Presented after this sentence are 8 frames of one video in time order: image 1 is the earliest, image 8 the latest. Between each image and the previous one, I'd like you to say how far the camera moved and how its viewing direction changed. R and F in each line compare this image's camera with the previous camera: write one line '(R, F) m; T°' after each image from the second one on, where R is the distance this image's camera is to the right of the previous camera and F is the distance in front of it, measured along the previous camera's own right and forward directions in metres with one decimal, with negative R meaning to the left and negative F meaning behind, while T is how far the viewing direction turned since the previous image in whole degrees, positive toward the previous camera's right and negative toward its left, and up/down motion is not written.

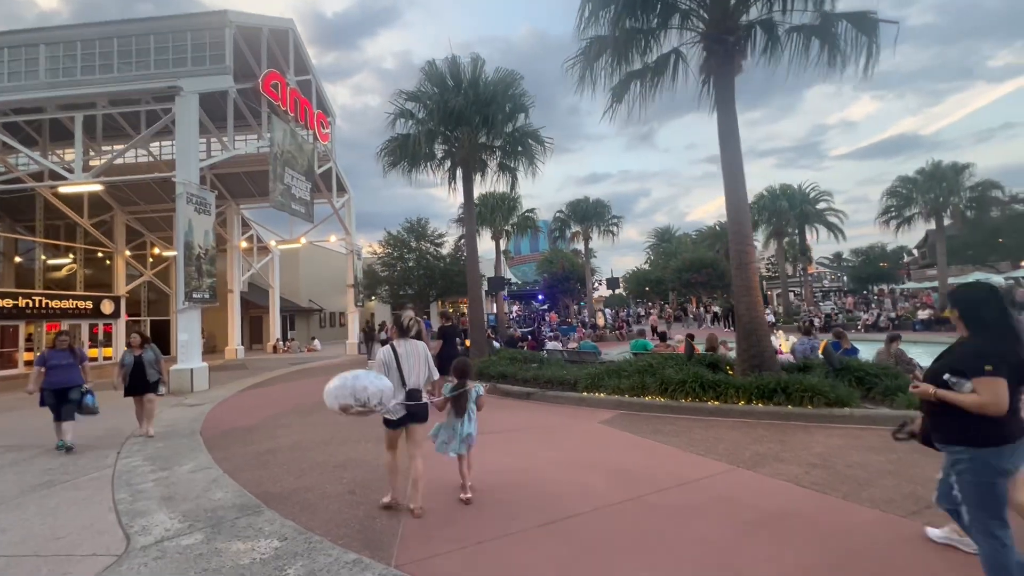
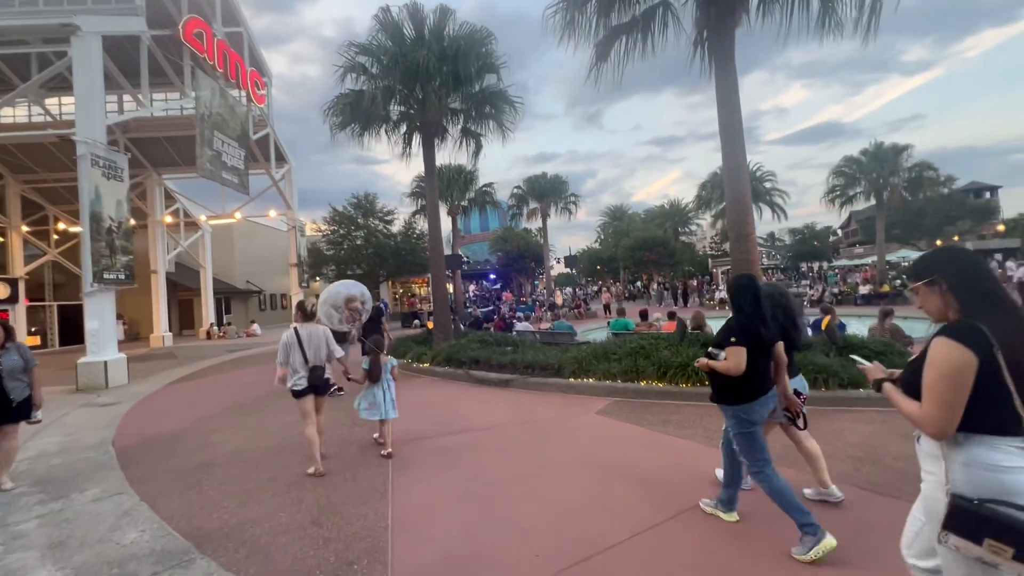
(-0.5, +1.1) m; +6°
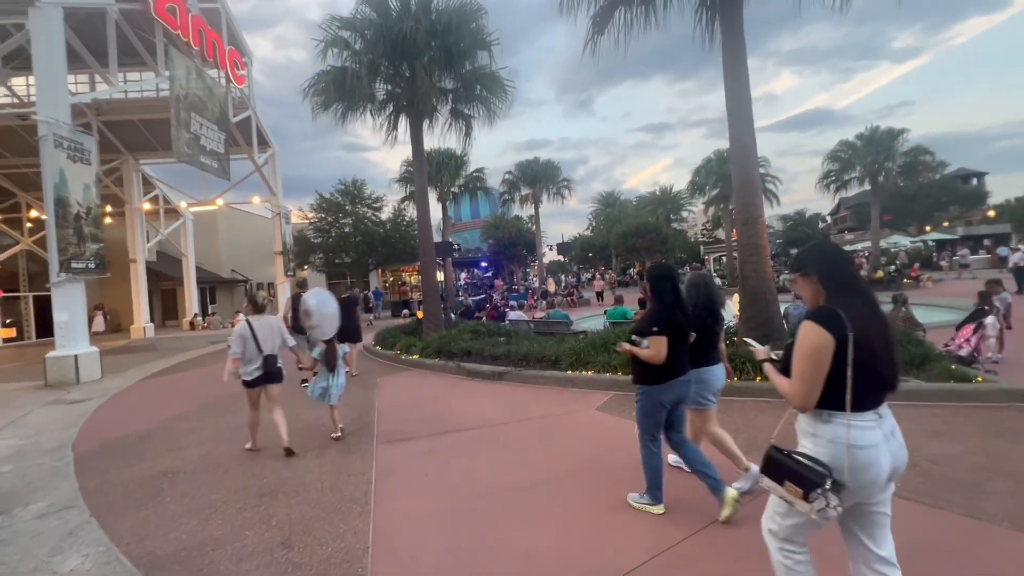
(0.0, +0.5) m; +1°
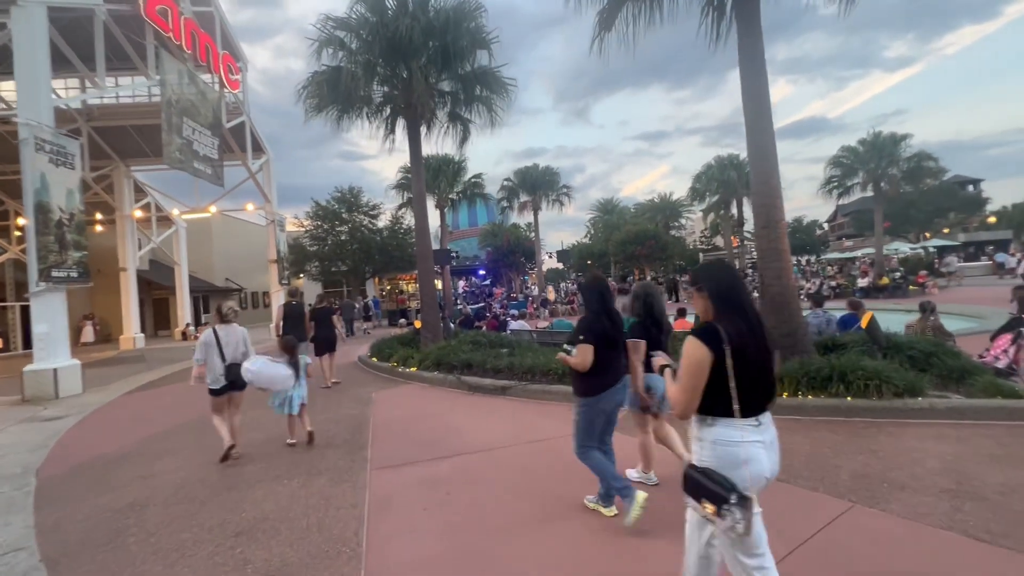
(-0.1, +0.5) m; 0°
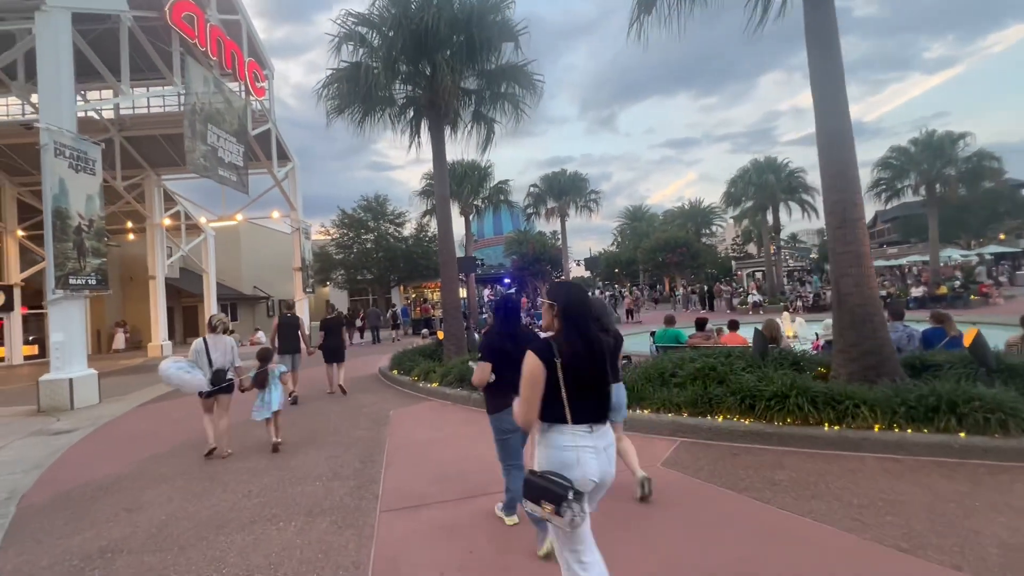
(-0.1, +0.9) m; -3°
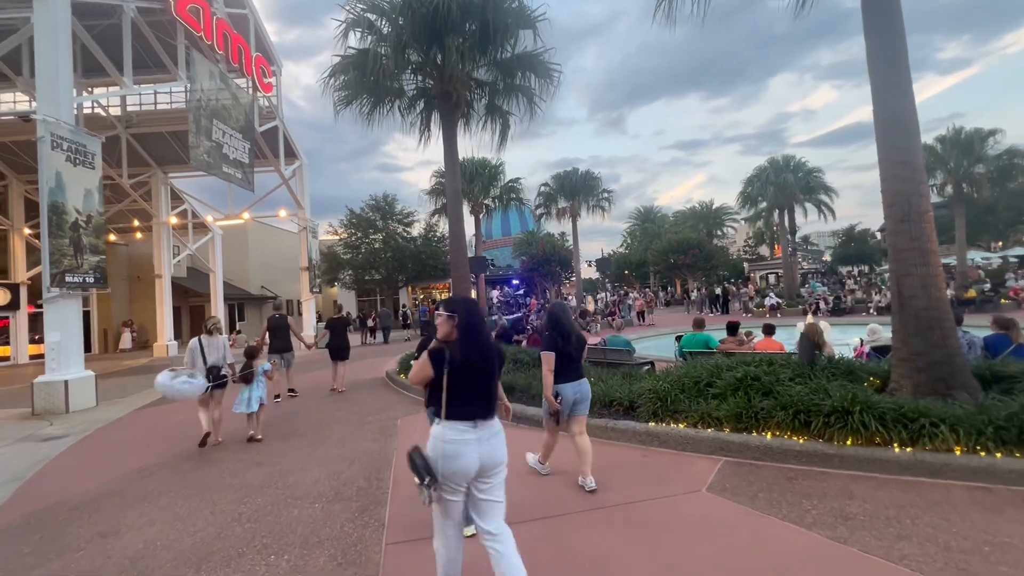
(-0.2, +0.6) m; -1°
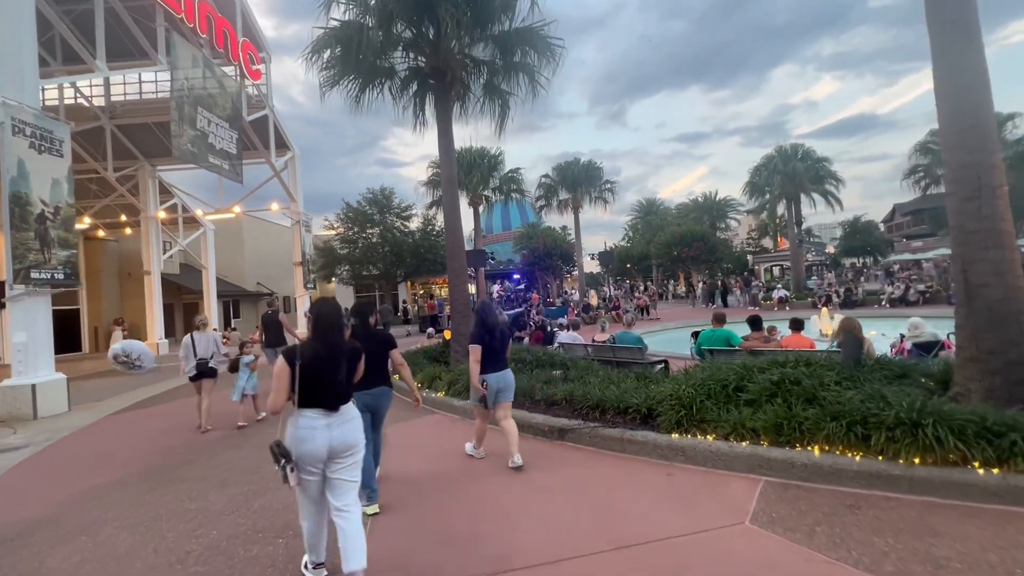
(0.0, +0.8) m; 0°
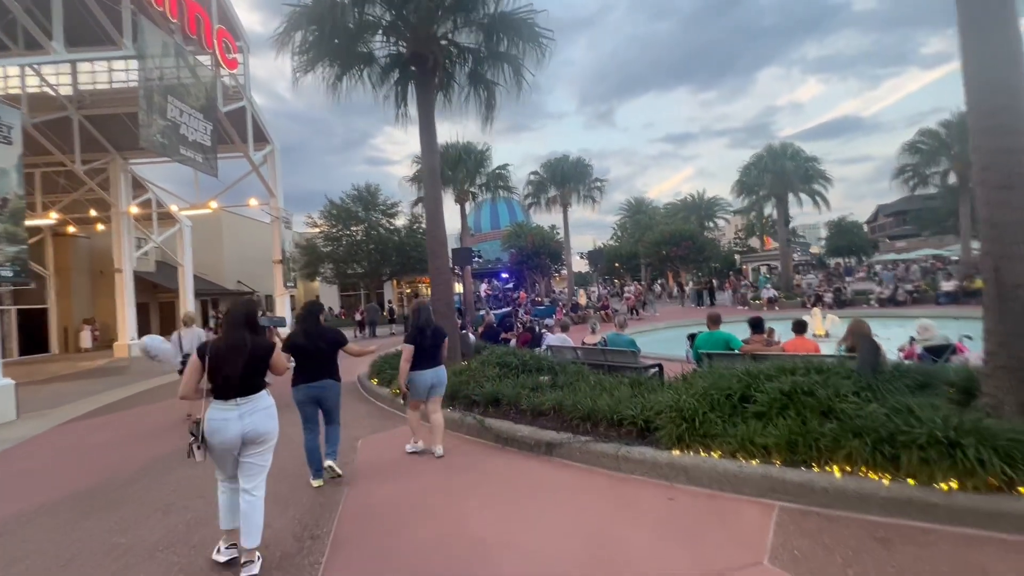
(+0.1, +0.6) m; +1°
